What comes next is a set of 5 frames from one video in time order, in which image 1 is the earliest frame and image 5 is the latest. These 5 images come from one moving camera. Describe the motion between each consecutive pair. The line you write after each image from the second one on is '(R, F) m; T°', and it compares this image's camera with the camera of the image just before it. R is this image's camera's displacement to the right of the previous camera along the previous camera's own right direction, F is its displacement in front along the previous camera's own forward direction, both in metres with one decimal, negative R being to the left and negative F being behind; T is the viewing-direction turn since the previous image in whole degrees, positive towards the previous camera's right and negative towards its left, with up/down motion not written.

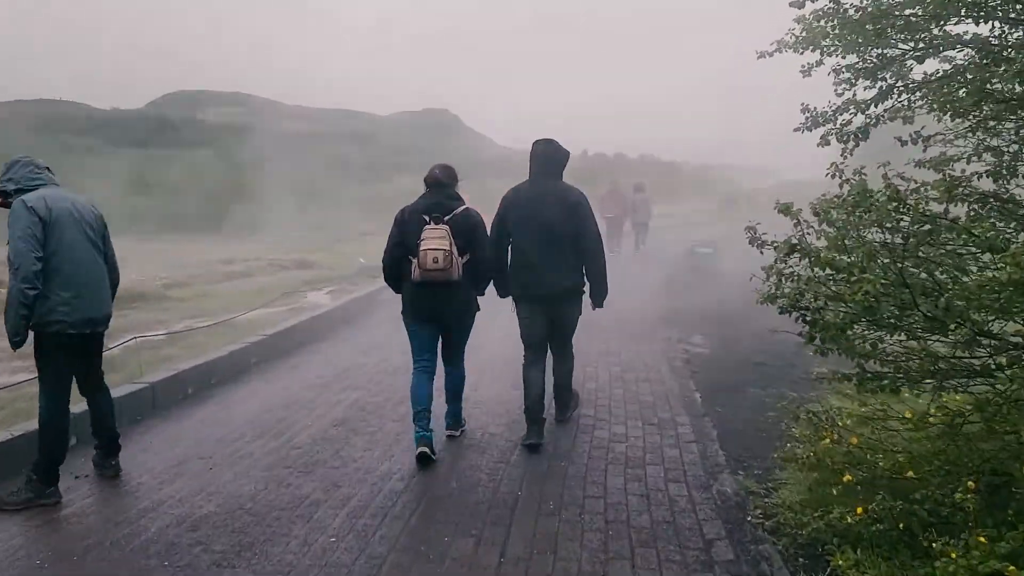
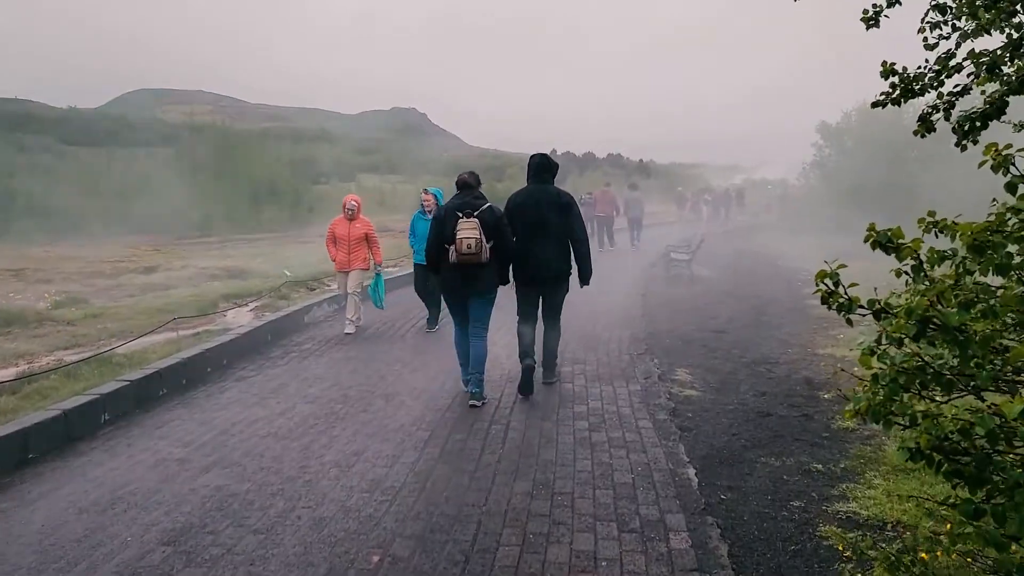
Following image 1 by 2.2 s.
(+0.3, +1.7) m; +2°
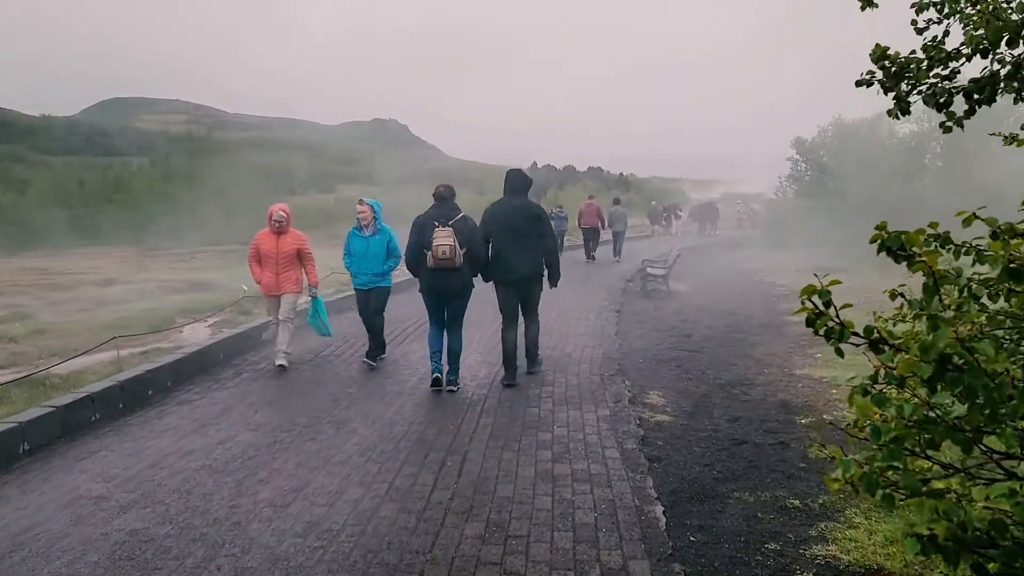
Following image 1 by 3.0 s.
(+0.1, +0.4) m; +2°
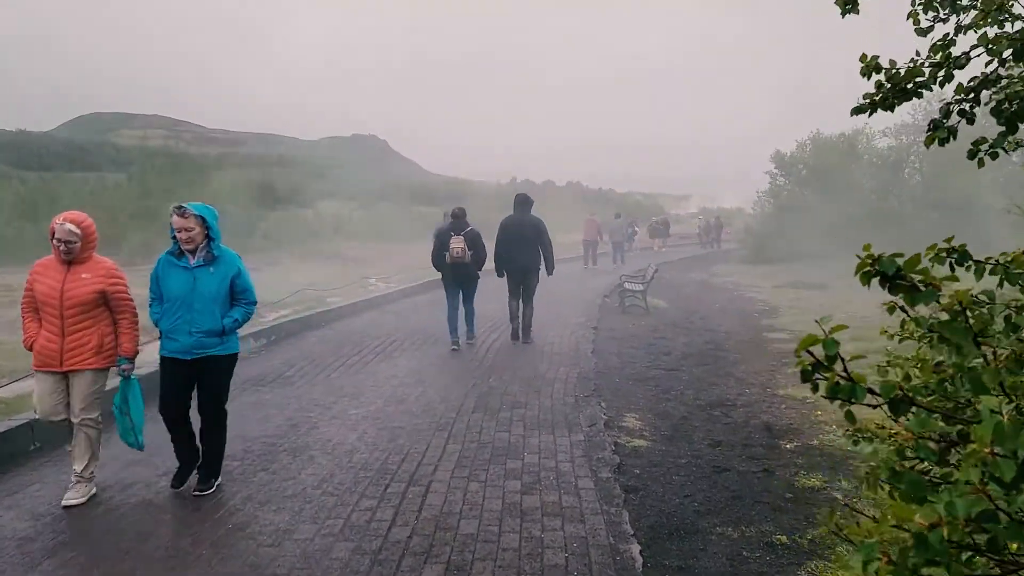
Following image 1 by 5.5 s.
(+0.1, +0.3) m; +1°
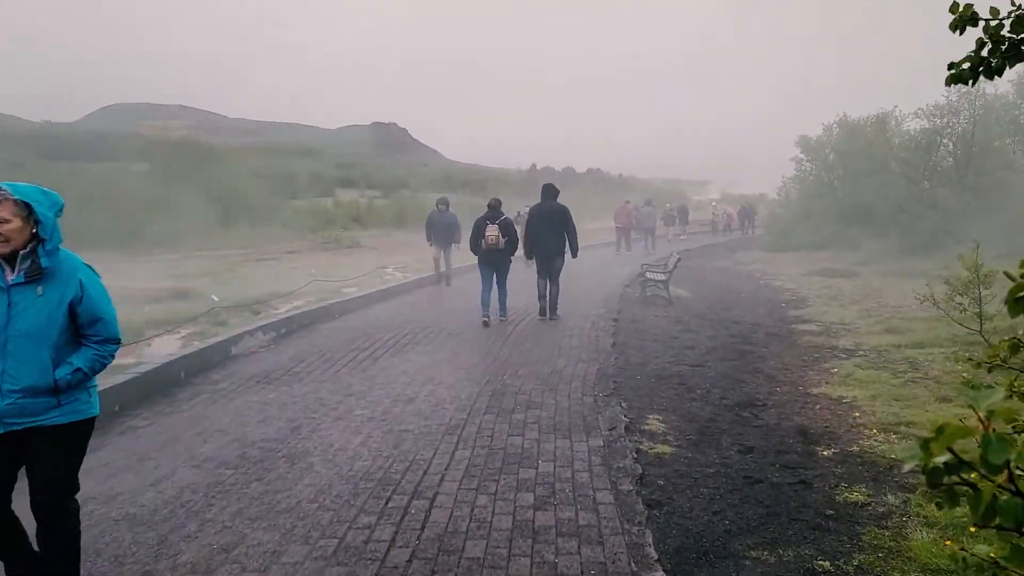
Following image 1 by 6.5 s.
(+0.1, +0.4) m; -2°
